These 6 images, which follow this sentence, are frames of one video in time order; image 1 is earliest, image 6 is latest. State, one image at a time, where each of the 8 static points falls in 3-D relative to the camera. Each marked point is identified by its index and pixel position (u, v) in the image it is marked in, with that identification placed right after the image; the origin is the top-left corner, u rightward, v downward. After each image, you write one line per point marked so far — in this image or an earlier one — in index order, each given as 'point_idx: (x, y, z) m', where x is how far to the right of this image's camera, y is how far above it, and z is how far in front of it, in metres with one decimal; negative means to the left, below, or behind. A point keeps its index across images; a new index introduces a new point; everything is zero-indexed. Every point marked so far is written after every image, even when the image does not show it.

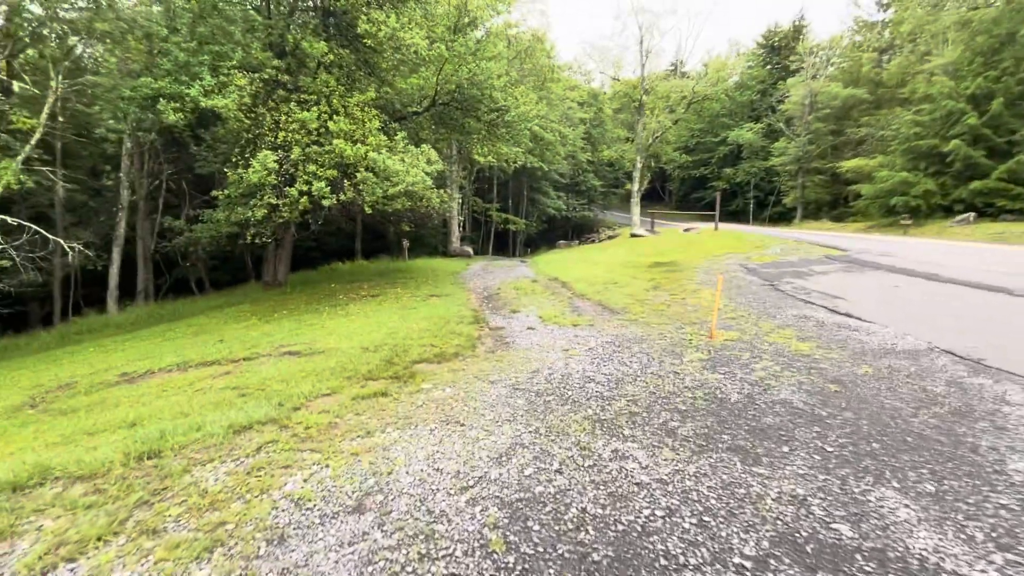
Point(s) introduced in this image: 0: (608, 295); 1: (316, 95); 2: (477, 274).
0: (+2.1, -0.2, +10.7) m
1: (-4.3, +4.2, +10.5) m
2: (-1.2, +0.5, +15.8) m
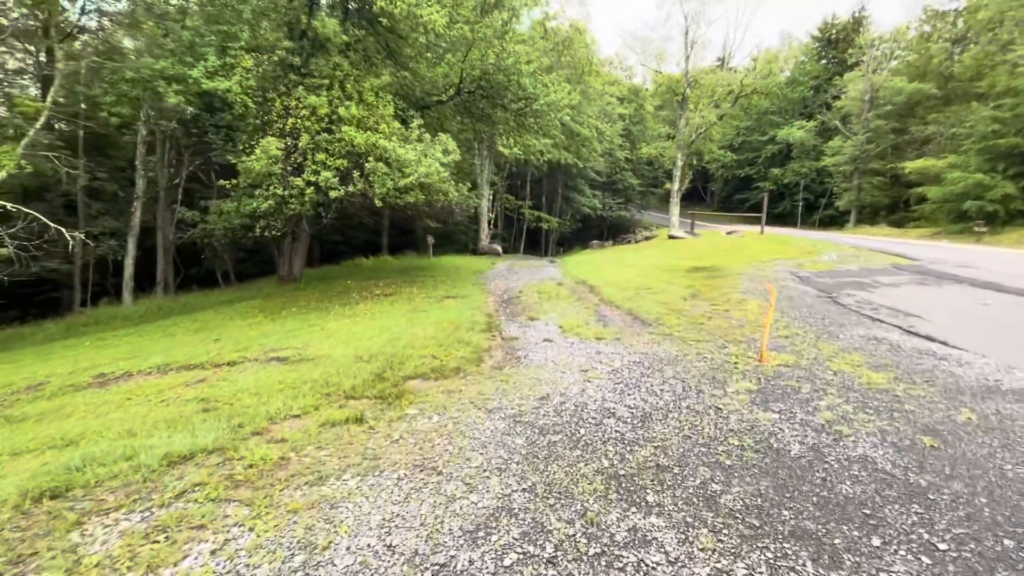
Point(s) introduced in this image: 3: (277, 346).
0: (+2.5, -0.3, +9.5) m
1: (-3.8, +4.3, +9.8) m
2: (-0.4, +0.4, +14.9) m
3: (-3.6, -0.9, +7.4) m
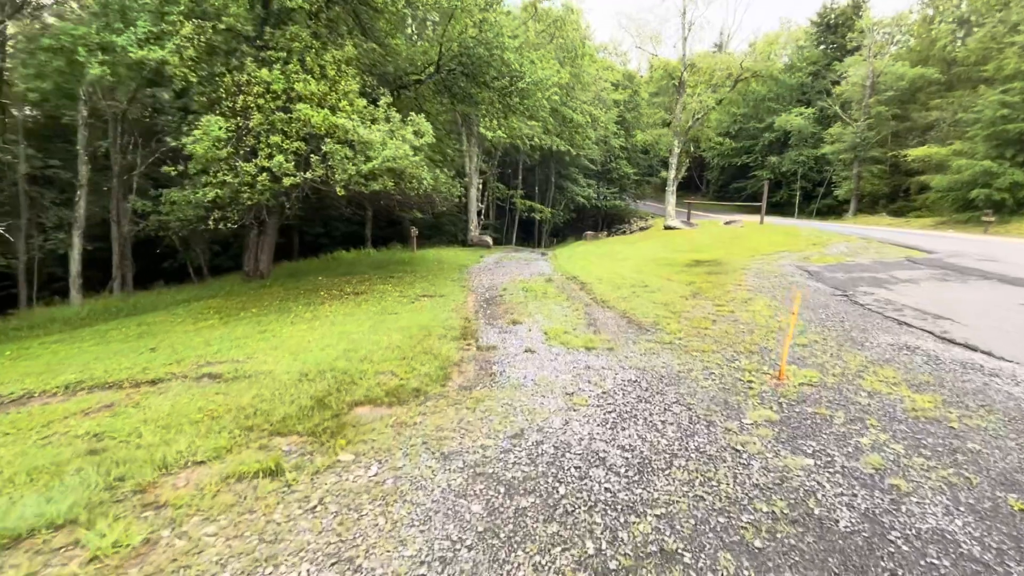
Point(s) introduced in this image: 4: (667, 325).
0: (+2.2, -0.3, +8.5) m
1: (-4.1, +4.3, +8.7) m
2: (-0.8, +0.5, +13.9) m
3: (-3.9, -0.9, +6.3) m
4: (+2.3, -0.6, +7.2) m
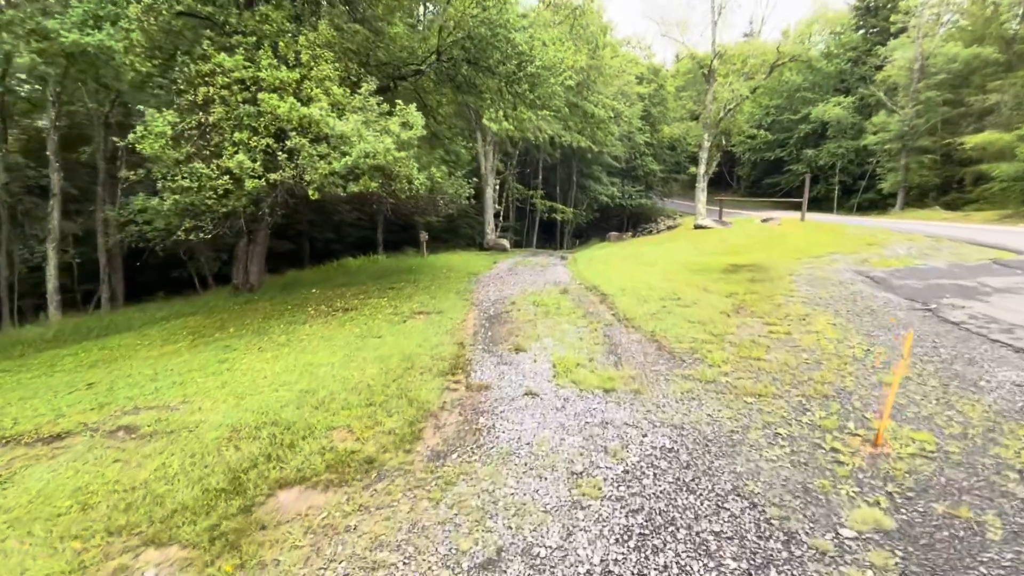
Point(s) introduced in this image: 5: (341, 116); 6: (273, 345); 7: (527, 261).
0: (+2.3, -0.5, +7.1) m
1: (-4.1, +4.0, +7.6) m
2: (-0.4, +0.3, +12.5) m
3: (-4.0, -1.2, +5.2) m
4: (+2.3, -0.8, +5.7) m
5: (-2.5, +2.6, +7.1) m
6: (-3.6, -0.8, +7.2) m
7: (+0.5, +0.9, +16.8) m
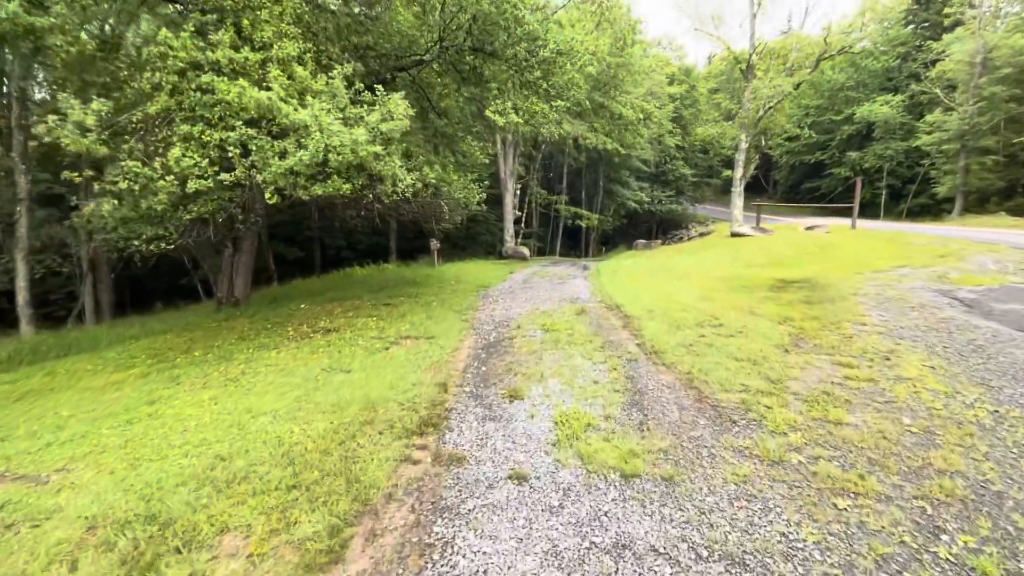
0: (+2.2, -0.8, +5.6) m
1: (-4.0, +3.7, +6.4) m
2: (-0.1, -0.1, +11.2) m
3: (-4.1, -1.5, +4.0) m
4: (+2.2, -1.1, +4.2) m
5: (-2.5, +2.3, +5.9) m
6: (-3.6, -1.1, +6.0) m
7: (+1.0, +0.5, +15.3) m
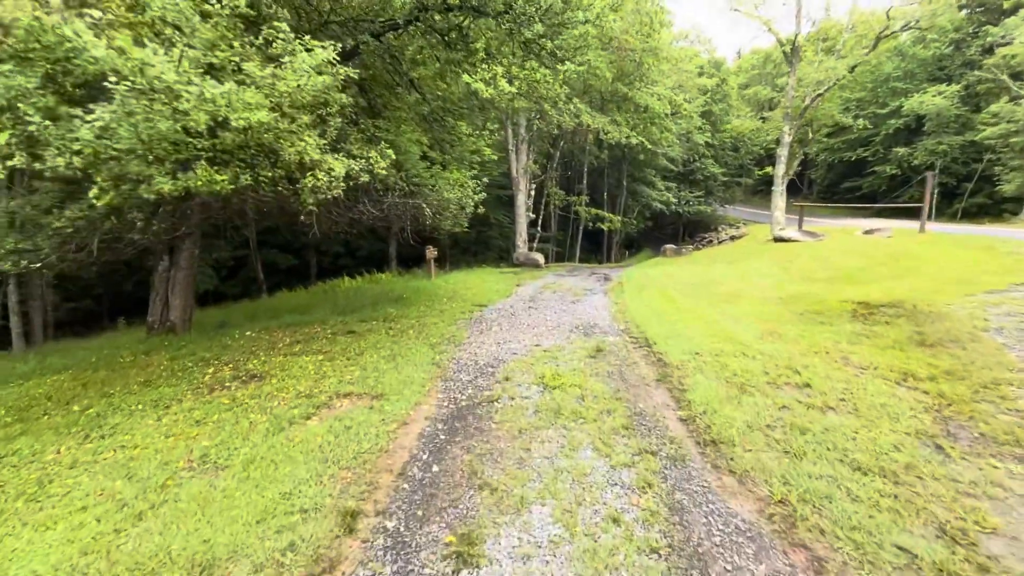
0: (+2.0, -1.2, +3.2) m
1: (-4.2, +3.3, +4.4) m
2: (-0.1, -0.5, +8.9) m
3: (-4.4, -1.8, +2.0) m
4: (+1.9, -1.5, +1.9) m
5: (-2.8, +1.9, +3.8) m
6: (-3.8, -1.5, +3.9) m
7: (+1.2, +0.1, +13.0) m
